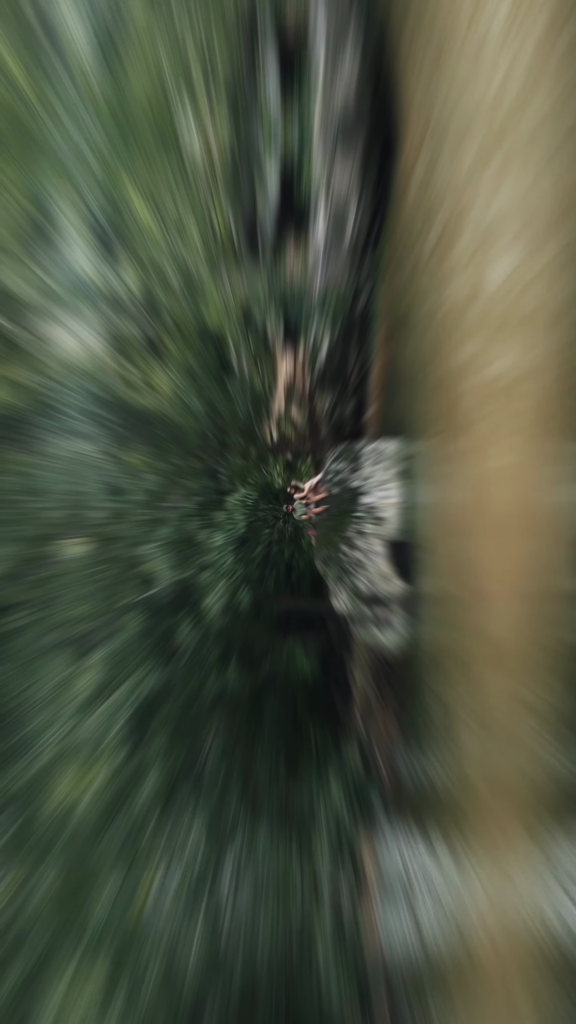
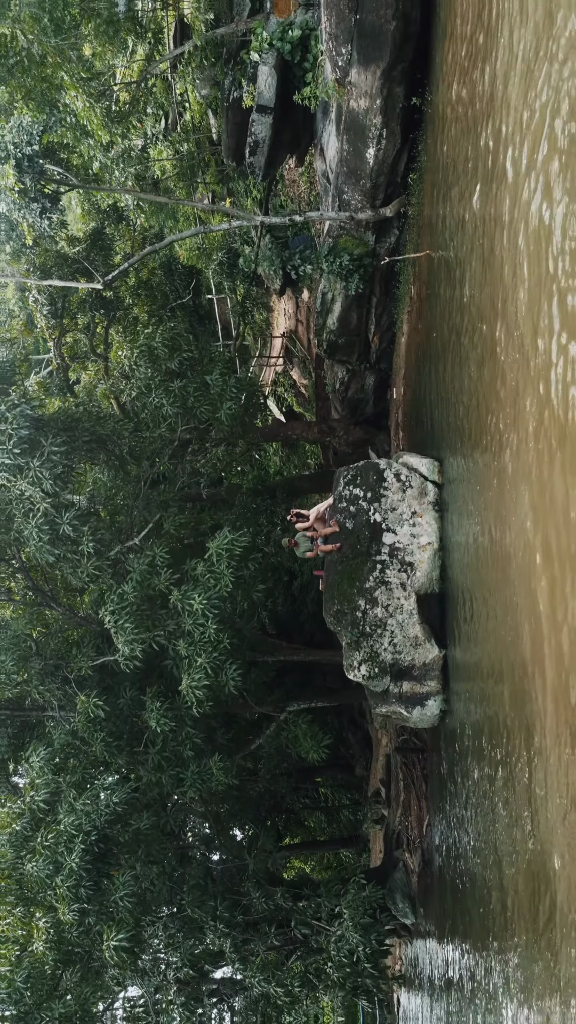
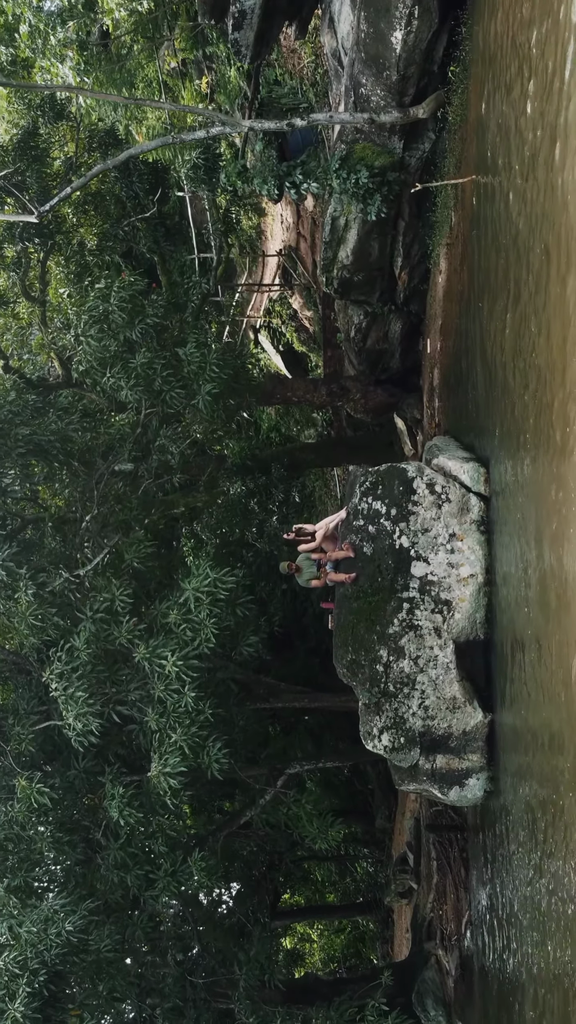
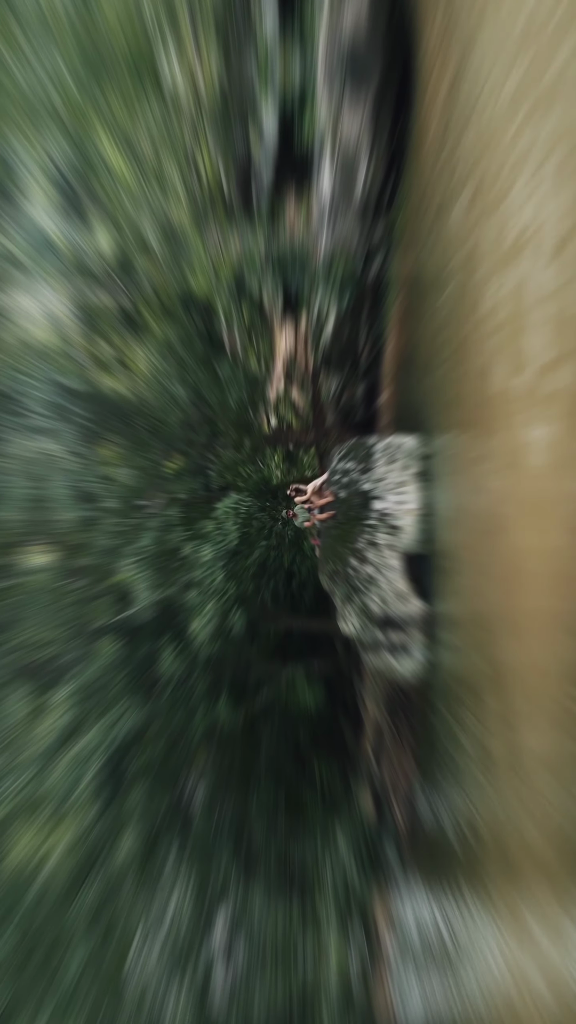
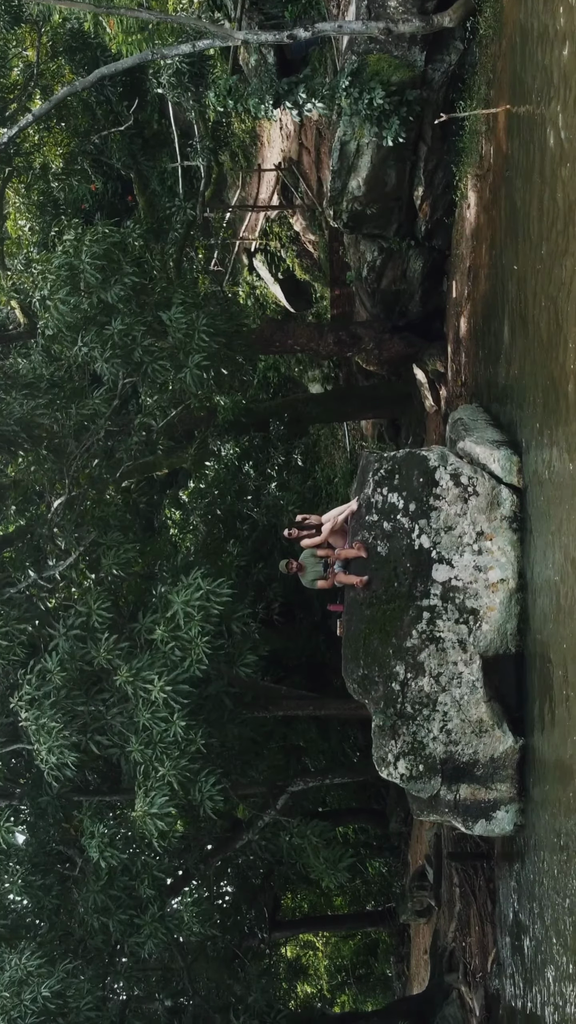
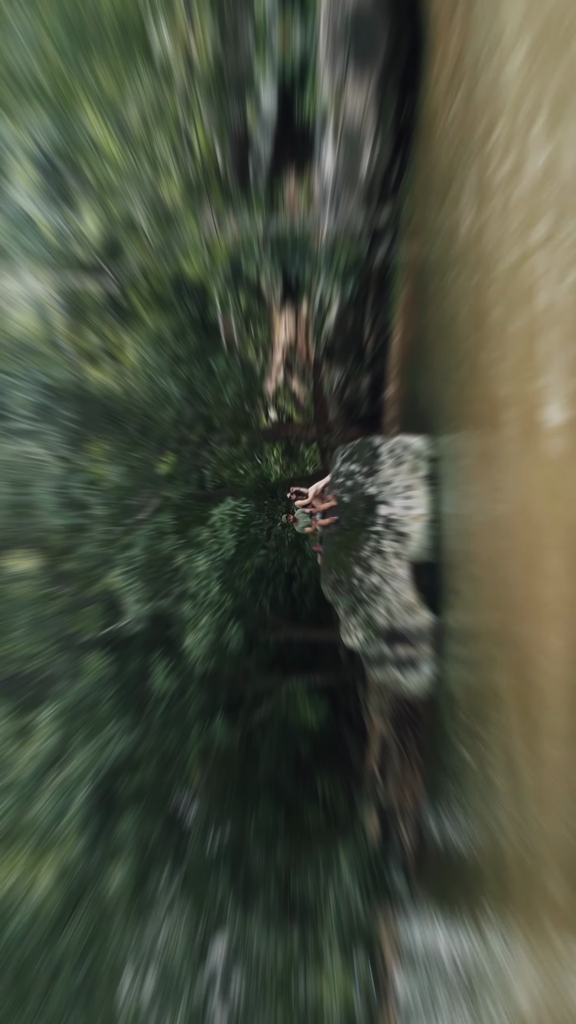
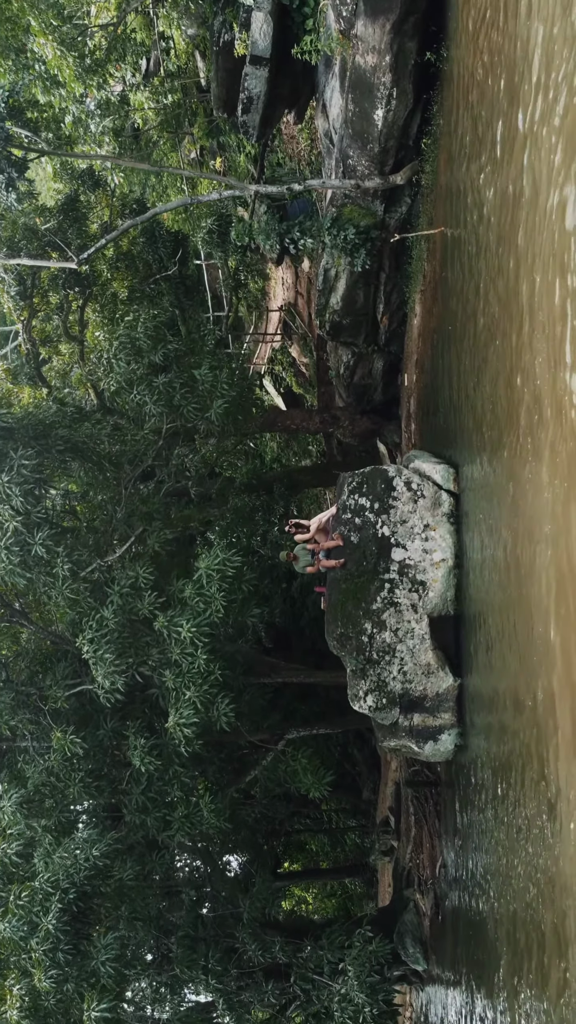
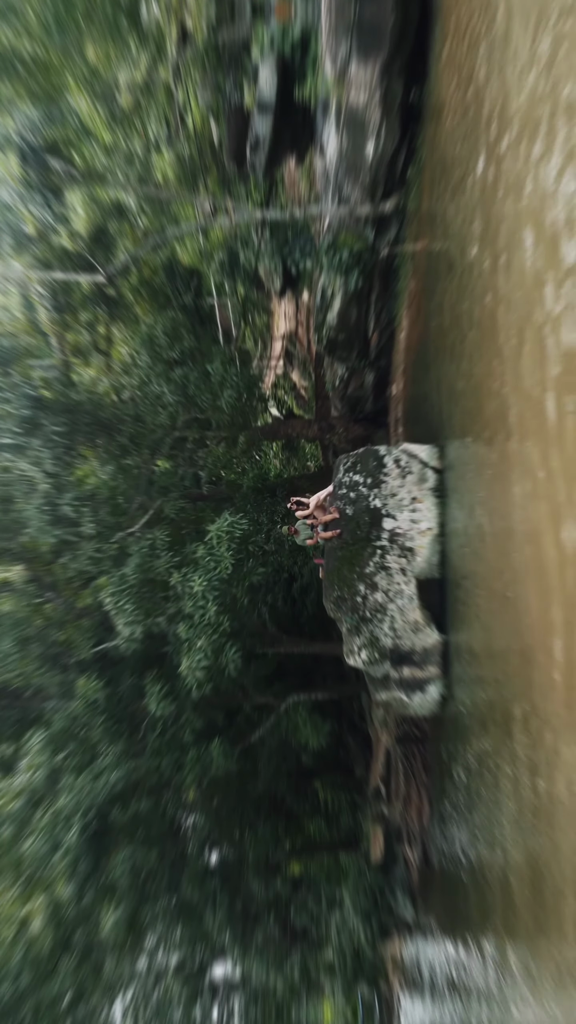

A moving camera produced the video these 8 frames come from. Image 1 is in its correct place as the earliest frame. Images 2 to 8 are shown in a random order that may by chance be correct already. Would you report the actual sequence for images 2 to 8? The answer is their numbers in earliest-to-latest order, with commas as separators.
4, 6, 8, 2, 7, 3, 5
